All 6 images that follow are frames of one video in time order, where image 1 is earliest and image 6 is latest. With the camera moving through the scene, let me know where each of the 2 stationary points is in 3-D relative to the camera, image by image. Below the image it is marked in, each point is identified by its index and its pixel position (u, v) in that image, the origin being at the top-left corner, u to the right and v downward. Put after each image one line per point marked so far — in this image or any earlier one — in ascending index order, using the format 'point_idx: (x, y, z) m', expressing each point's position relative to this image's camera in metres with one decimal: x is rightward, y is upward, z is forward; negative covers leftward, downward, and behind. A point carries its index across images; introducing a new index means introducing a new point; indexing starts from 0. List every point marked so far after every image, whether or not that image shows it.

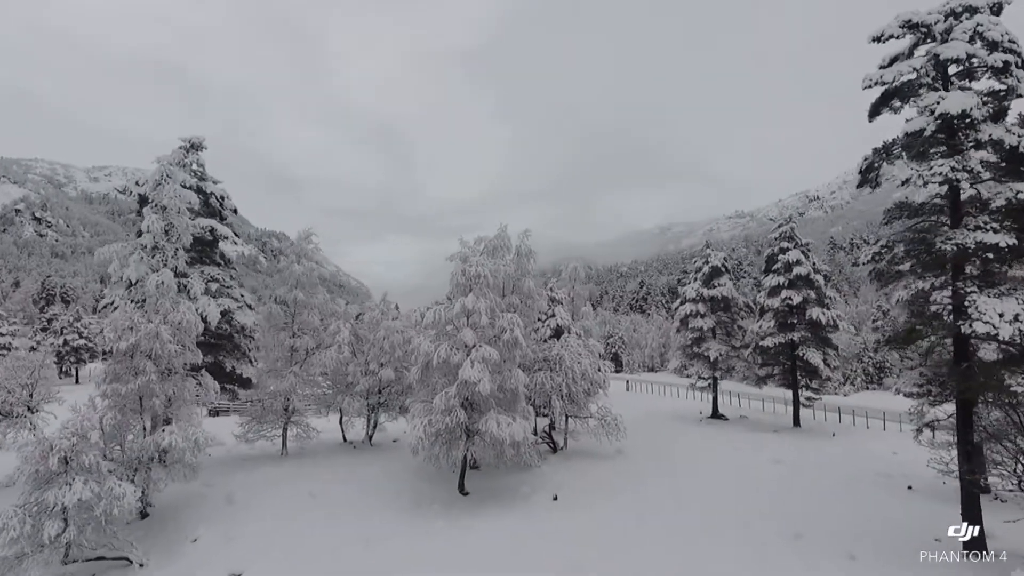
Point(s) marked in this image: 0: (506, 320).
0: (-0.2, -1.1, +17.0) m
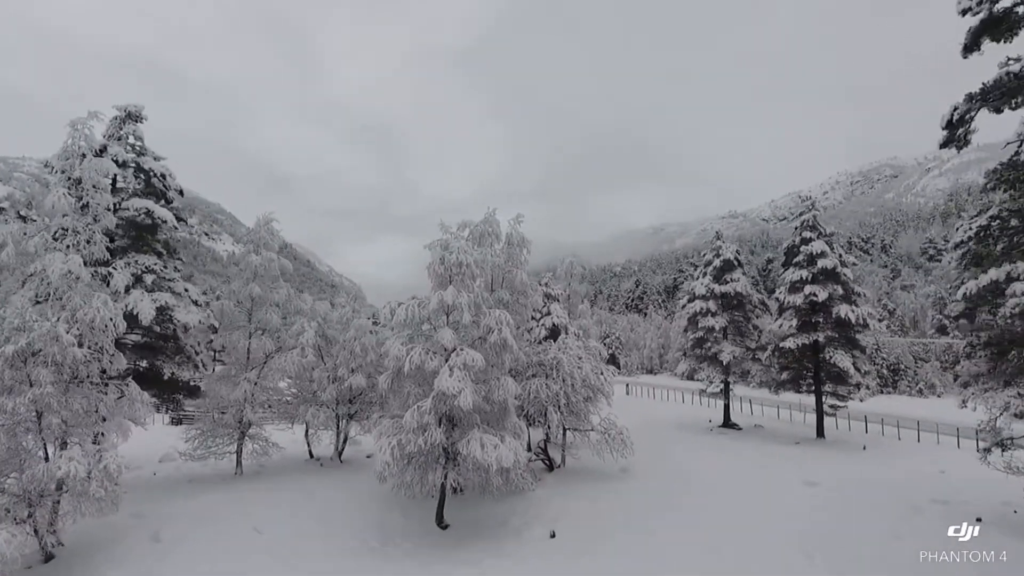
0: (-0.5, -0.8, +14.2) m
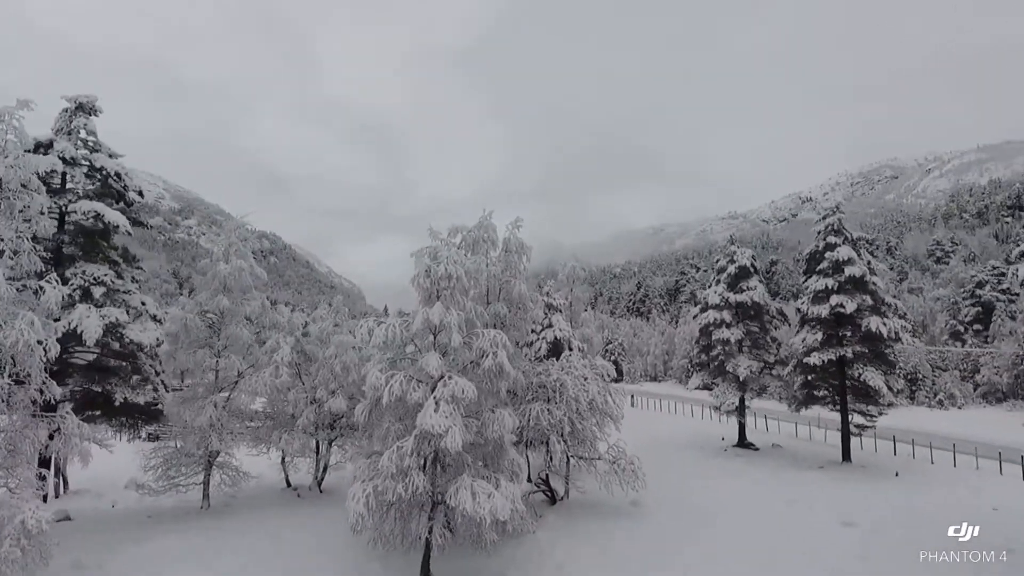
0: (-0.6, -1.2, +12.2) m
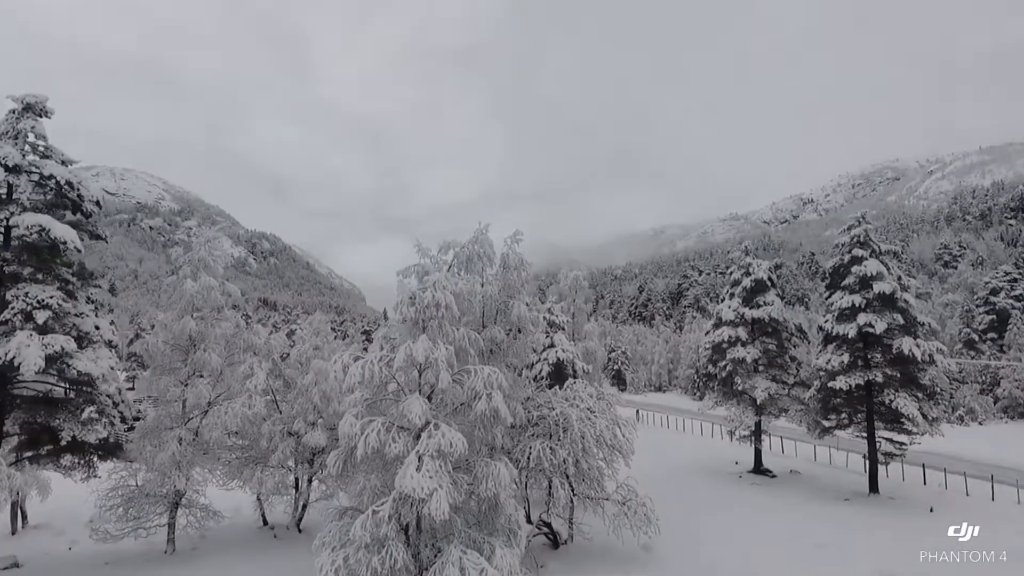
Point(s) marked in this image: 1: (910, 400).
0: (-0.6, -1.8, +10.5) m
1: (+14.0, -3.9, +18.7) m
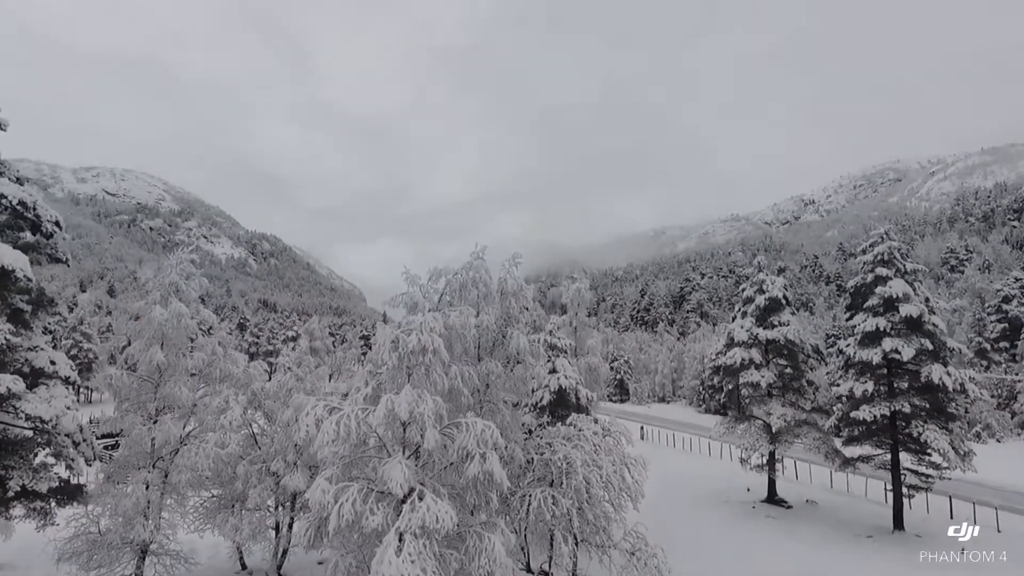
0: (-0.7, -2.6, +9.1) m
1: (+14.0, -4.7, +17.3) m
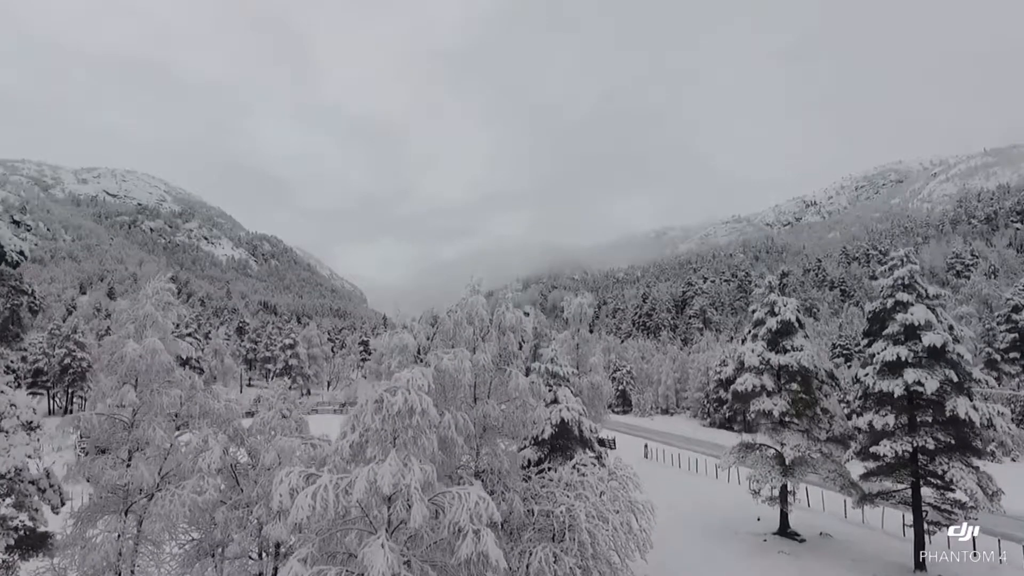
0: (-0.7, -3.5, +8.1) m
1: (+14.0, -5.6, +16.3) m
